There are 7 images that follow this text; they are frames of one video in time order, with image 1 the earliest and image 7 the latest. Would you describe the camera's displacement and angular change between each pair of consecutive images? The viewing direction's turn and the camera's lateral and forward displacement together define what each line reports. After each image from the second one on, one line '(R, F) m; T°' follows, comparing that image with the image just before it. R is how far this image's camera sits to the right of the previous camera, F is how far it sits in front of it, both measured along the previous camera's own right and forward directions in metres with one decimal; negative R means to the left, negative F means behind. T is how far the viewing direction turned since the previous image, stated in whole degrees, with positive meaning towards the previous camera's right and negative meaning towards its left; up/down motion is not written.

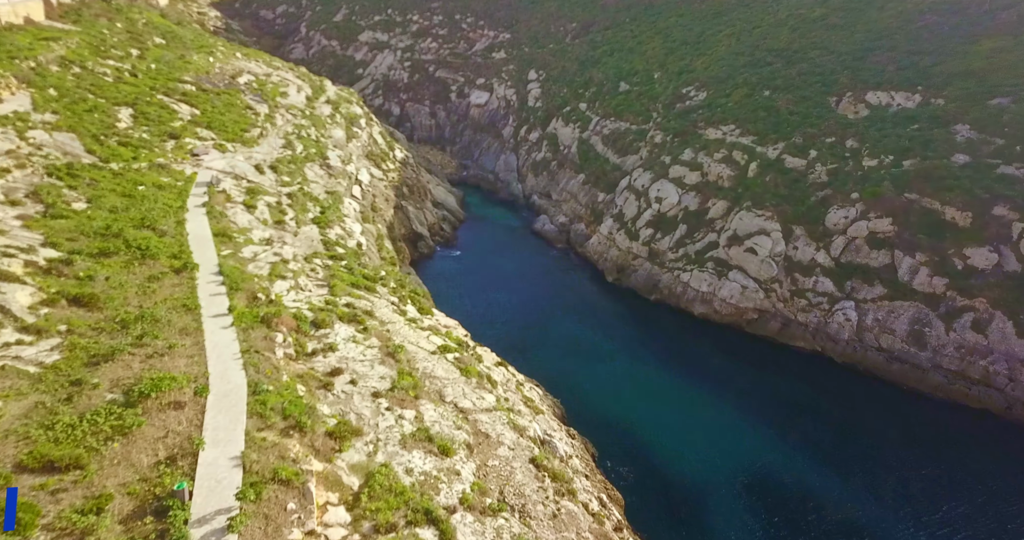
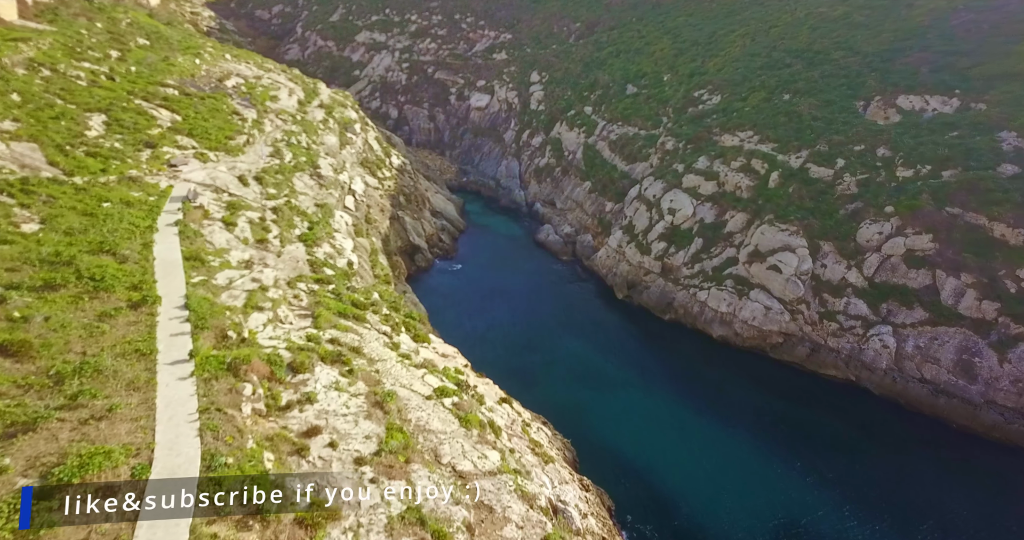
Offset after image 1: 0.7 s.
(-0.2, +2.7) m; 0°
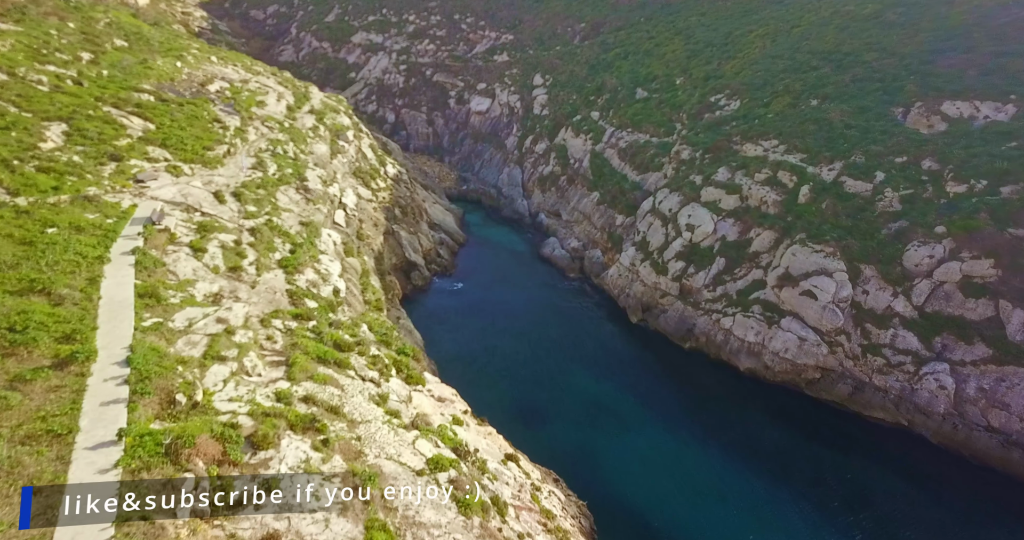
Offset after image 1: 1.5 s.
(-0.3, +3.3) m; 0°
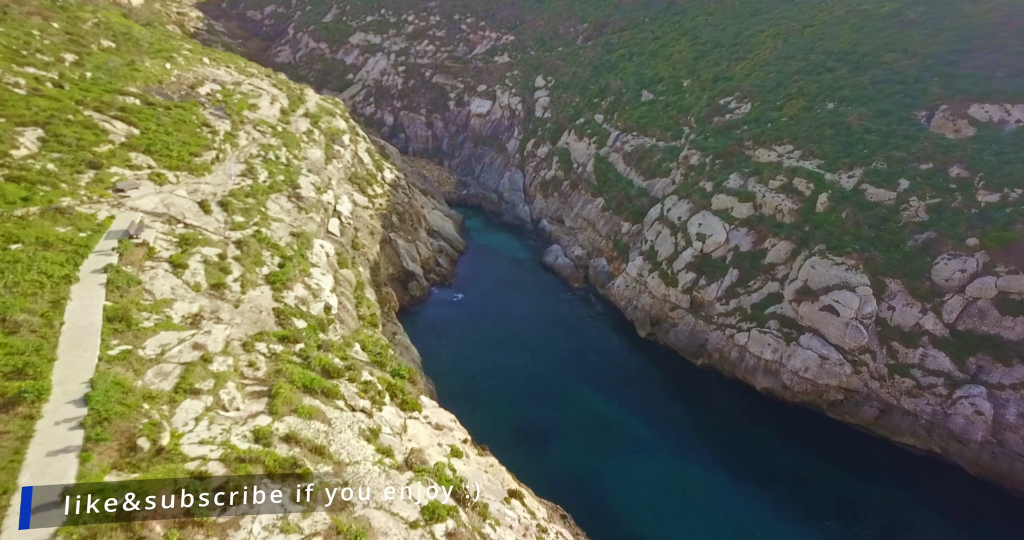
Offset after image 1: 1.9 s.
(-0.1, +1.7) m; 0°
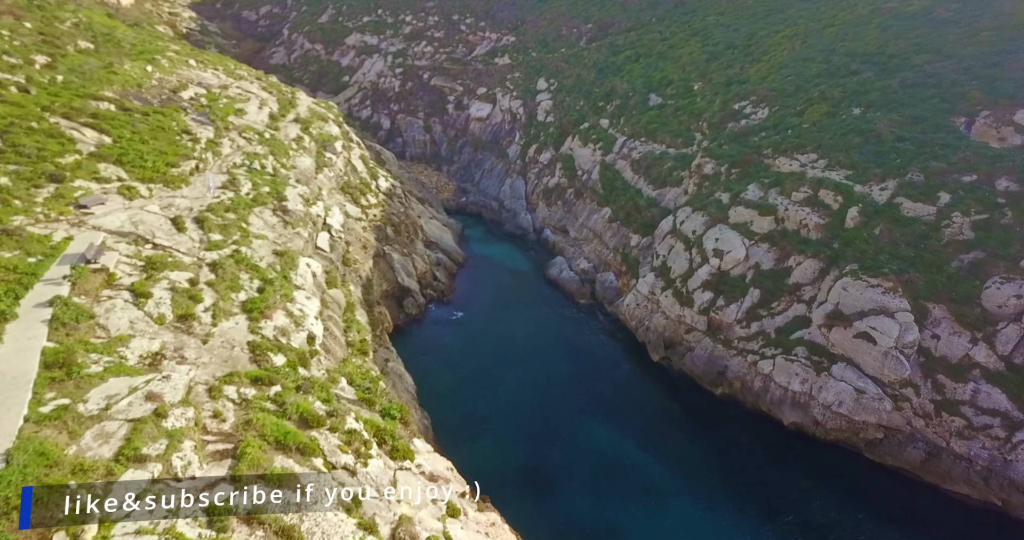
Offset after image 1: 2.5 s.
(-0.2, +2.6) m; 0°
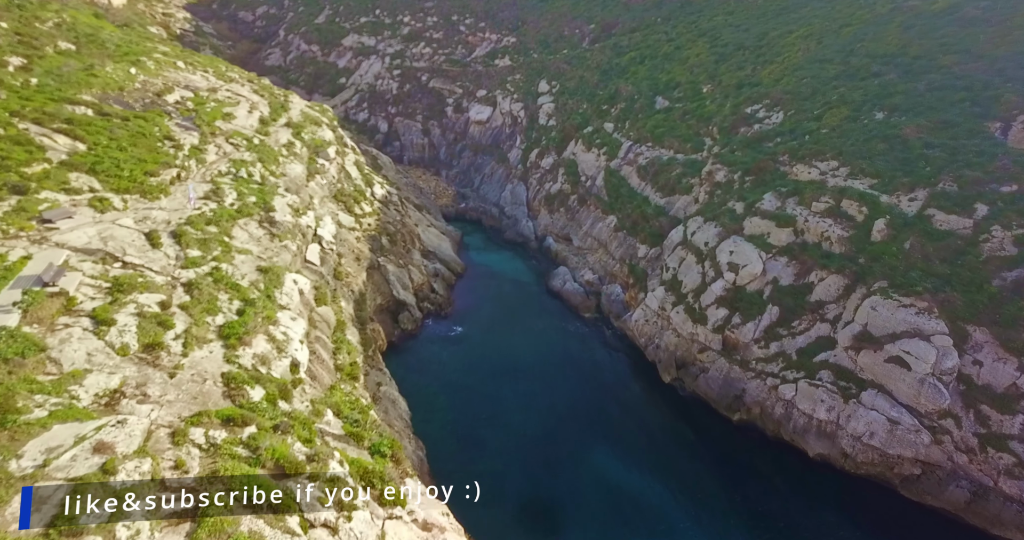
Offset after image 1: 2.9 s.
(-0.1, +2.0) m; 0°
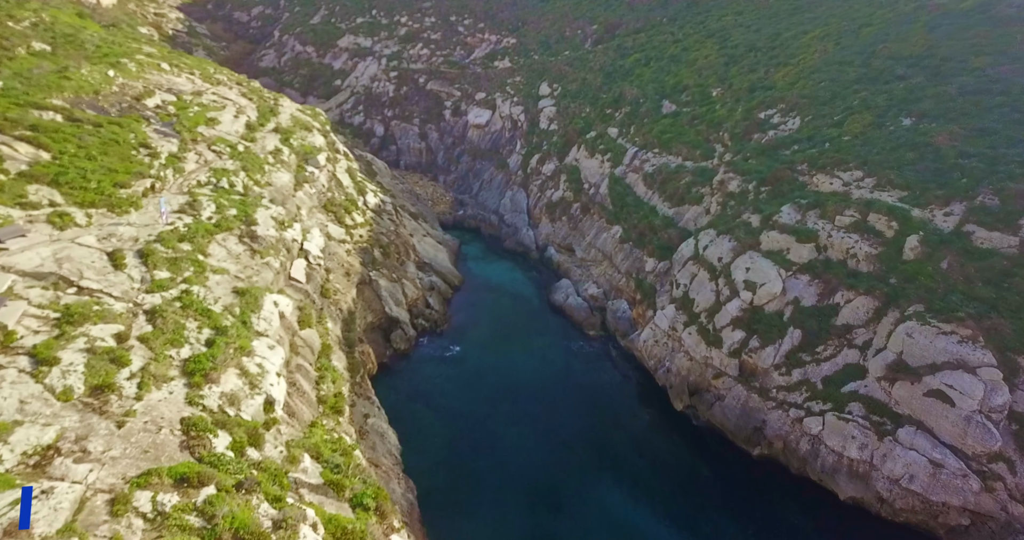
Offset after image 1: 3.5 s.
(0.0, +2.2) m; 0°
